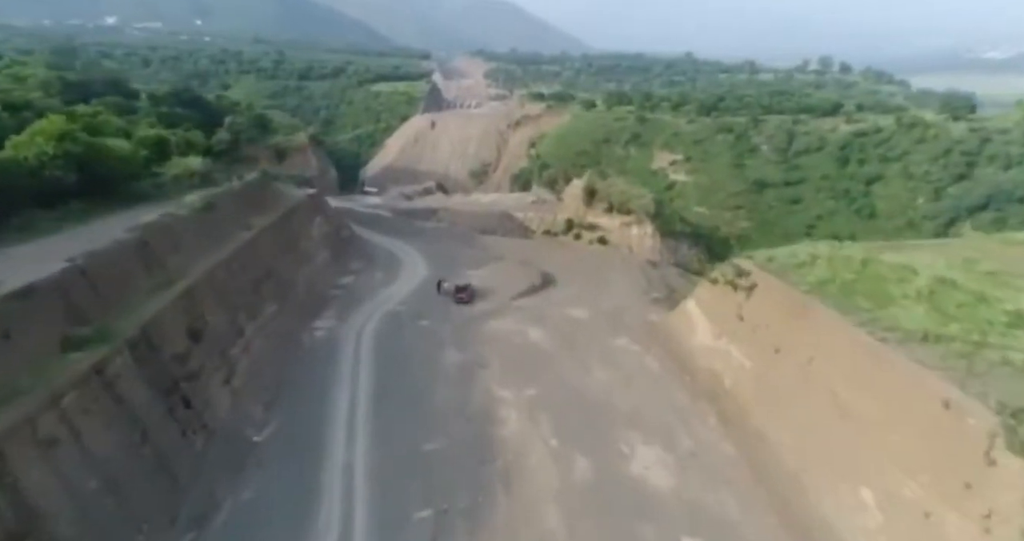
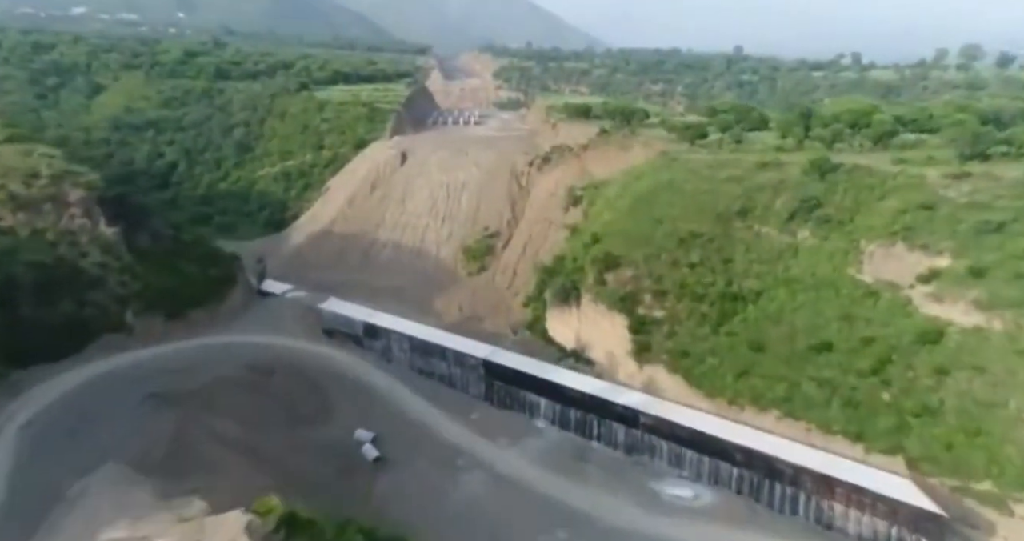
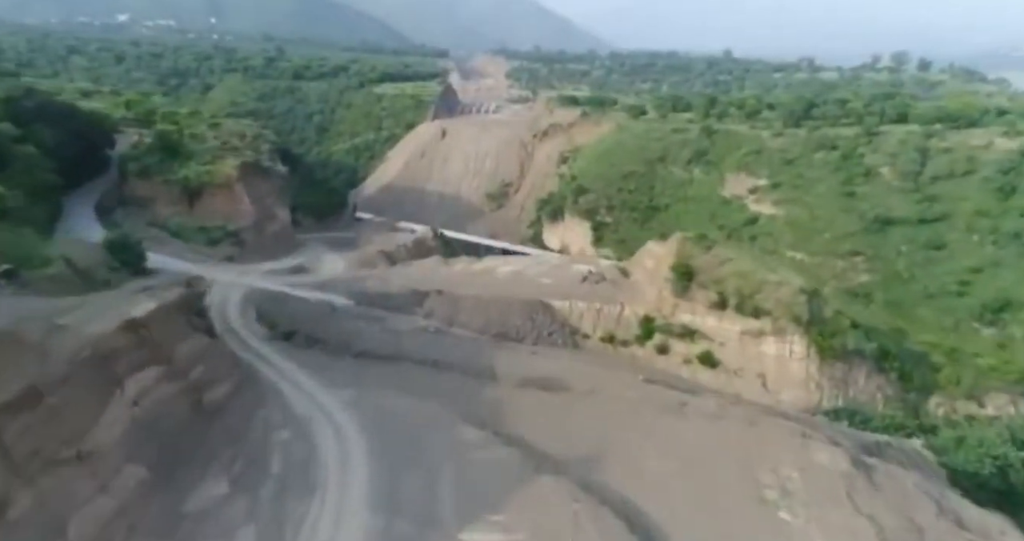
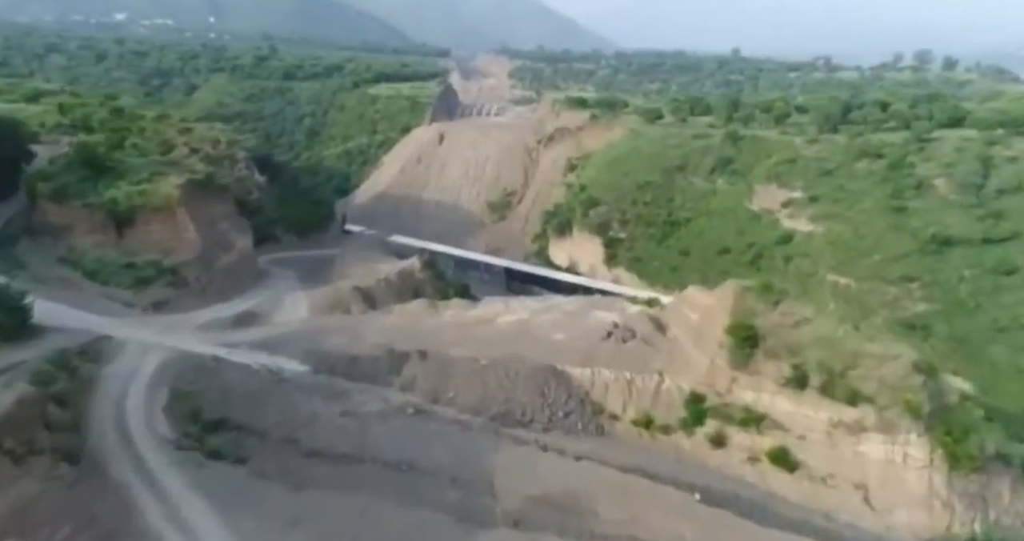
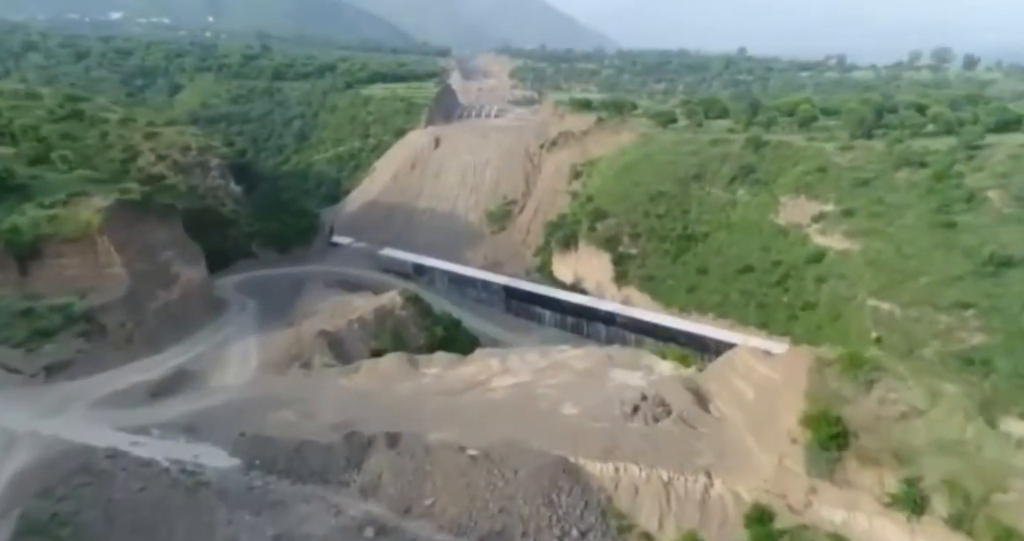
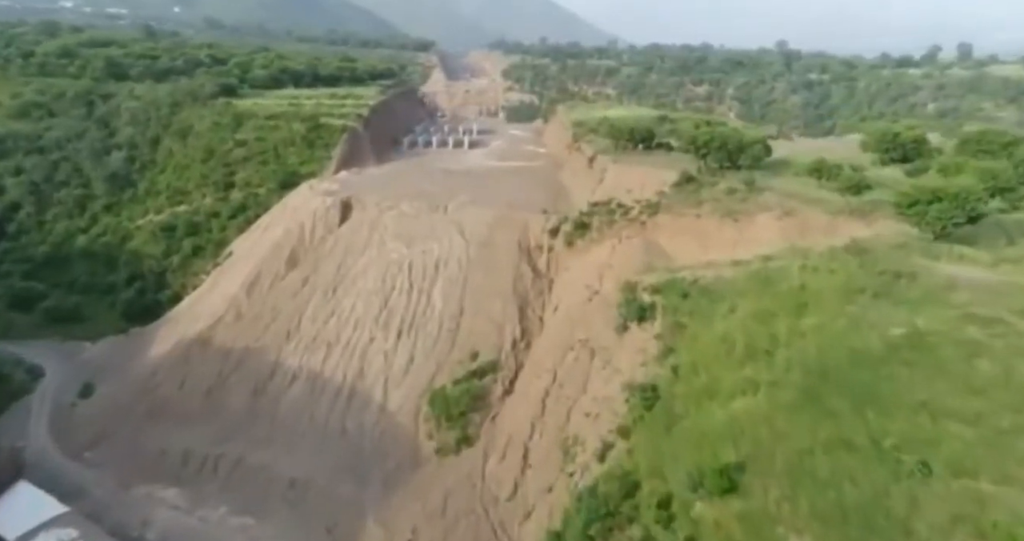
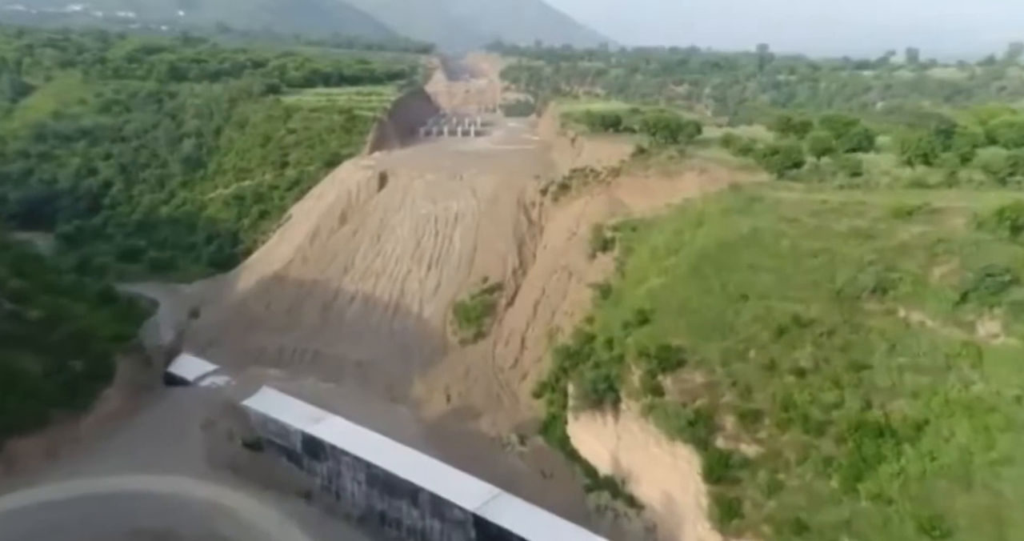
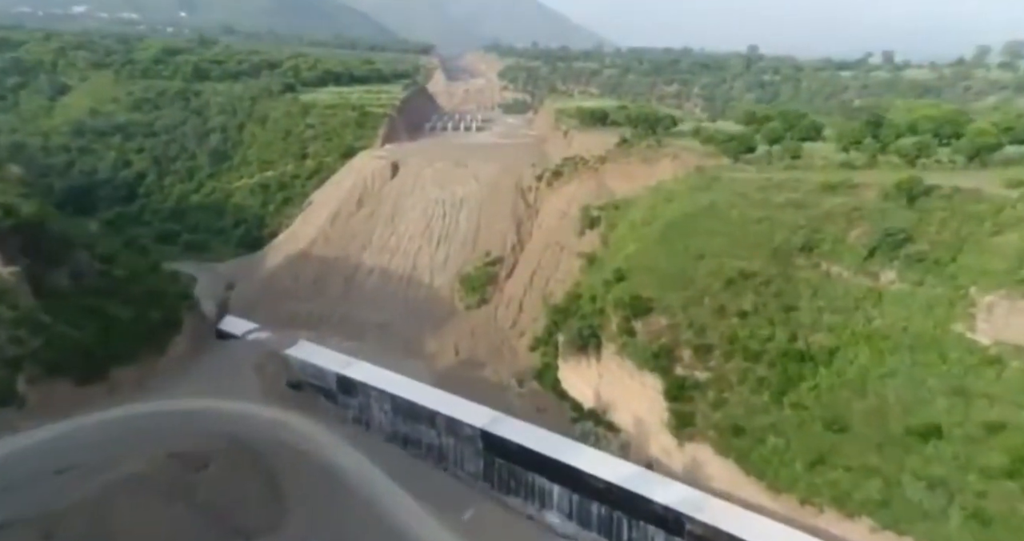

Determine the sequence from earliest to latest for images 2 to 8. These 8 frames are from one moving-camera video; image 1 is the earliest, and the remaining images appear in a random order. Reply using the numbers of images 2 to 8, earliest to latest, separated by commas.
3, 4, 5, 2, 8, 7, 6
